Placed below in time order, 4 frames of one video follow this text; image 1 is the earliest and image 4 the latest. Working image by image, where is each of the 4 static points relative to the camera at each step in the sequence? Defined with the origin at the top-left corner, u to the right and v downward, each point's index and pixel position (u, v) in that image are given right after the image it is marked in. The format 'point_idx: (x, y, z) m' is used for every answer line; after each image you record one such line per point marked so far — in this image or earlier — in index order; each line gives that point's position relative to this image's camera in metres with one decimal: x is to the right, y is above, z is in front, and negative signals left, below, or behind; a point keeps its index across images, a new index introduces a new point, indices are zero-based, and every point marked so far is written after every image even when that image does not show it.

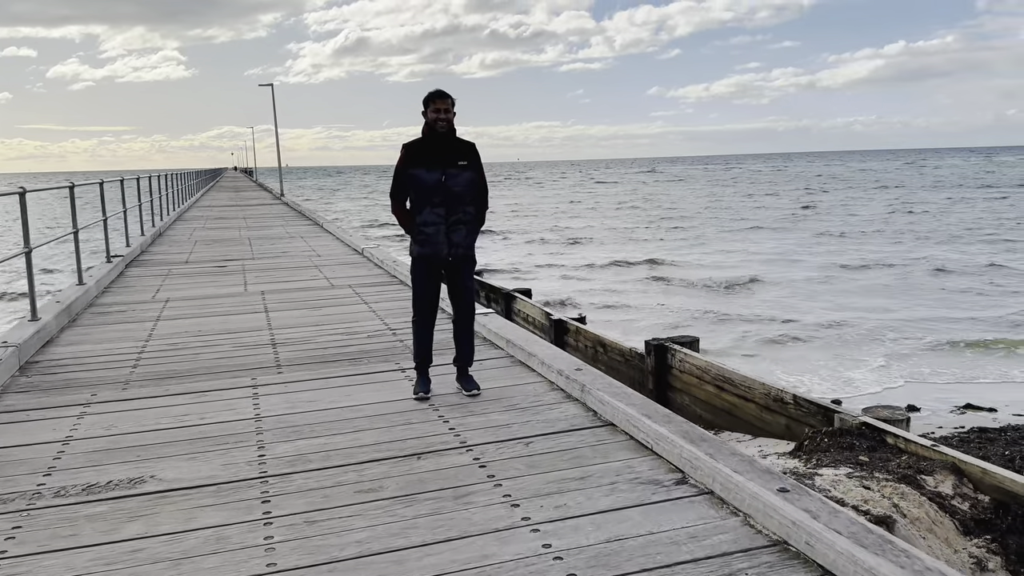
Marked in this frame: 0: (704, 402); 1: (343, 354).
0: (+1.5, -0.9, +6.3) m
1: (-0.9, -0.4, +4.5) m
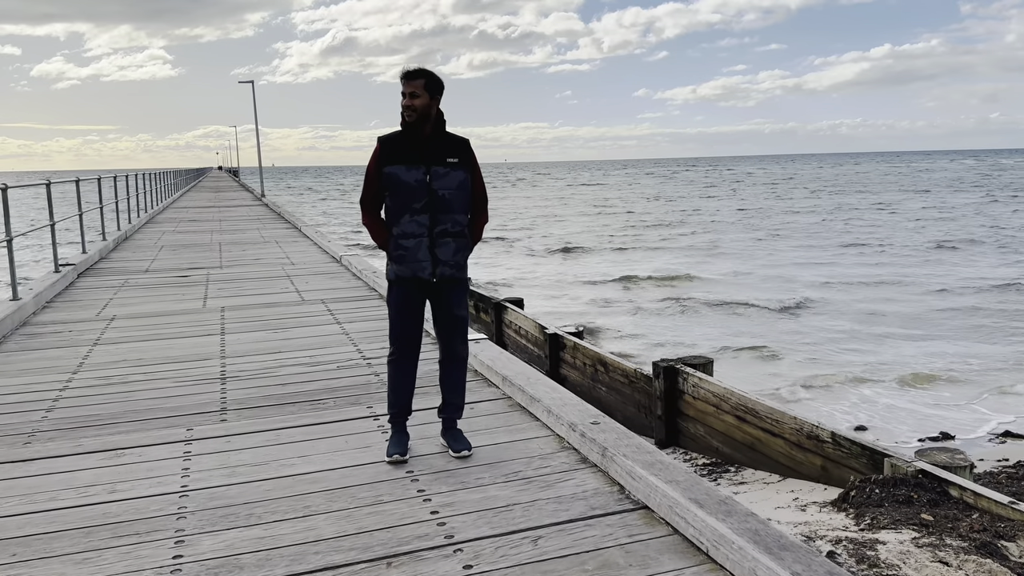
0: (+1.4, -1.0, +5.6) m
1: (-0.9, -0.5, +3.7) m
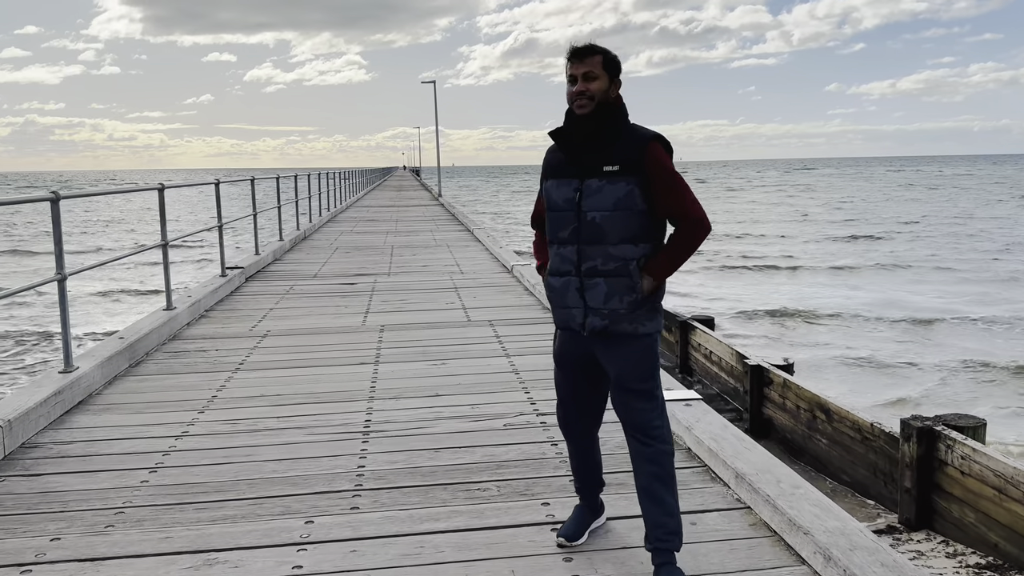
0: (+2.5, -1.2, +4.2) m
1: (-0.2, -0.6, +2.8) m
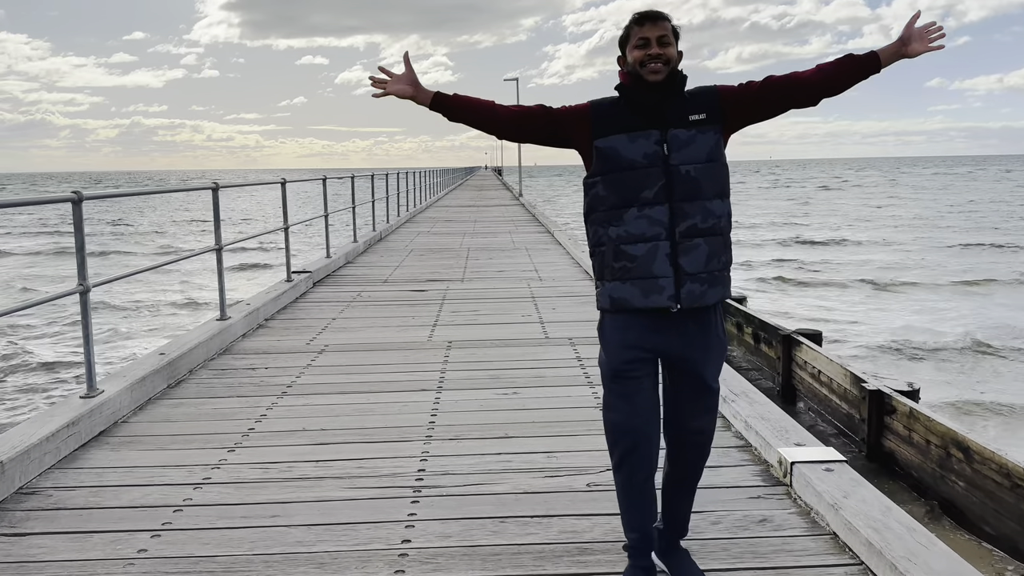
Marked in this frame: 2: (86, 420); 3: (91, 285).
0: (+2.9, -1.3, +3.3) m
1: (+0.1, -0.7, +2.2) m
2: (-1.6, -0.5, +3.1) m
3: (-1.7, 0.0, +3.3) m
